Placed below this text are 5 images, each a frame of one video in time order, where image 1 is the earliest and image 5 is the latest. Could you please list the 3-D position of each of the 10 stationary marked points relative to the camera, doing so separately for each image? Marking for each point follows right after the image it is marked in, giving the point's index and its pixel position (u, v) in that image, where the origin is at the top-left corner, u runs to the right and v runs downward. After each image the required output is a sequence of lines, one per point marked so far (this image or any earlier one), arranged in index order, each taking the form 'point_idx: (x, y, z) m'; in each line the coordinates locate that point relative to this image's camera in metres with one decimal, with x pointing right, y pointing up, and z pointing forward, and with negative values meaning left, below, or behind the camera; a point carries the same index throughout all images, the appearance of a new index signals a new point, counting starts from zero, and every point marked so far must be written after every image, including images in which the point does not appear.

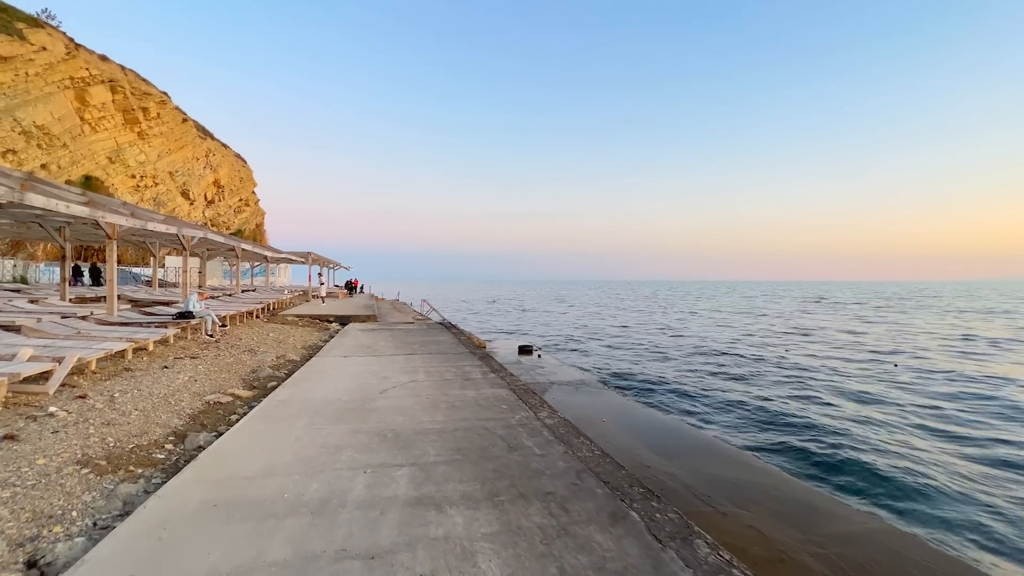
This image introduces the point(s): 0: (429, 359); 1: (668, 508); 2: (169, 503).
0: (-1.7, -1.5, +8.9) m
1: (+1.1, -1.6, +3.2) m
2: (-2.5, -1.5, +3.1) m
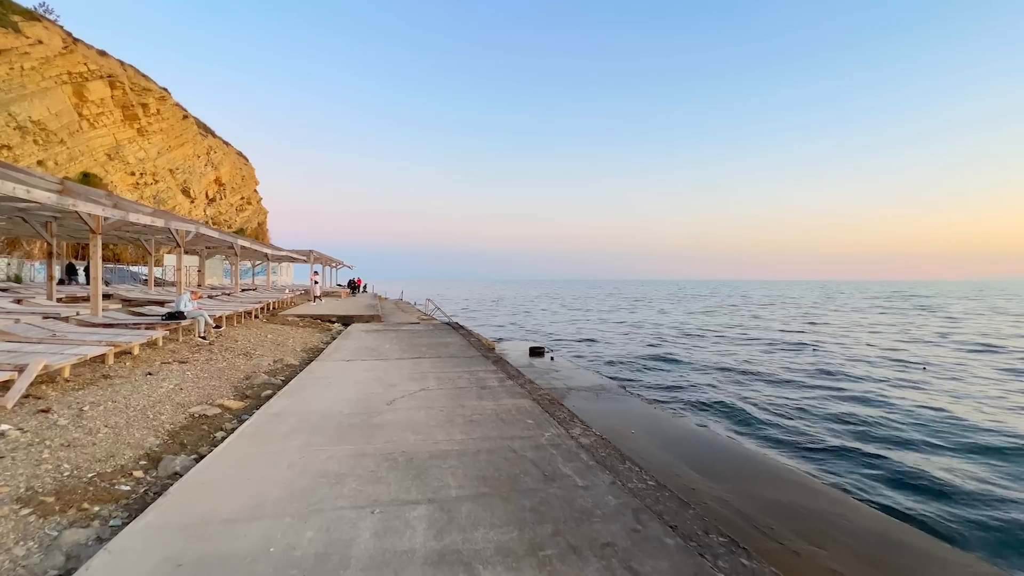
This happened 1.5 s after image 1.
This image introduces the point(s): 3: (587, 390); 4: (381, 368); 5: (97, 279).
0: (-1.3, -1.4, +8.2) m
1: (+1.4, -1.6, +2.5) m
2: (-2.2, -1.5, +2.4) m
3: (+1.7, -2.3, +9.9) m
4: (-2.3, -1.4, +7.7) m
5: (-8.1, +0.2, +8.6) m
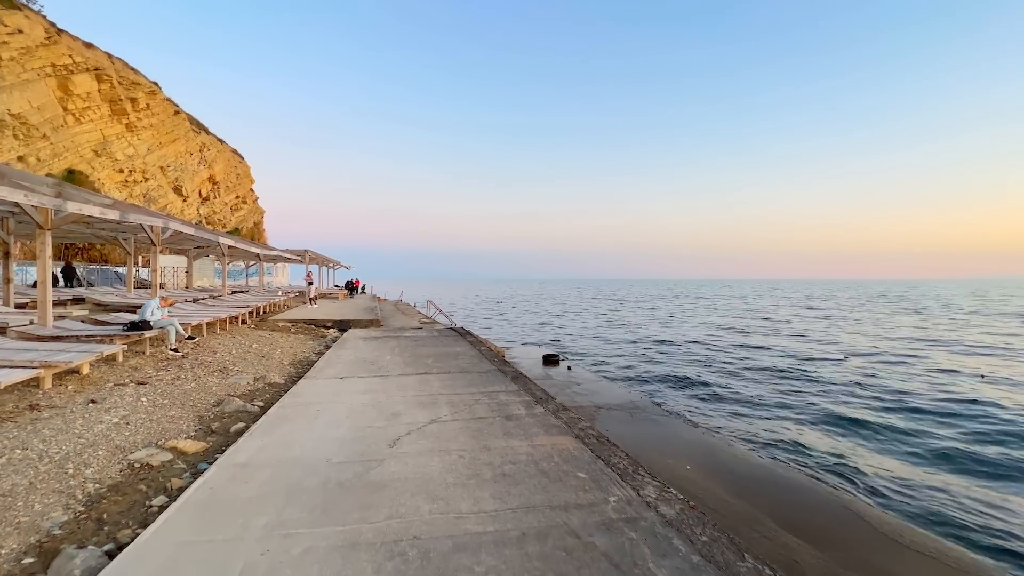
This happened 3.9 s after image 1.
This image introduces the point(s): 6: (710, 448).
0: (-1.0, -1.5, +7.0) m
1: (+1.8, -1.7, +1.2) m
2: (-1.8, -1.6, +1.2) m
3: (+2.1, -2.4, +8.6) m
4: (-1.9, -1.5, +6.4) m
5: (-7.8, +0.1, +7.3) m
6: (+3.0, -2.5, +6.7) m
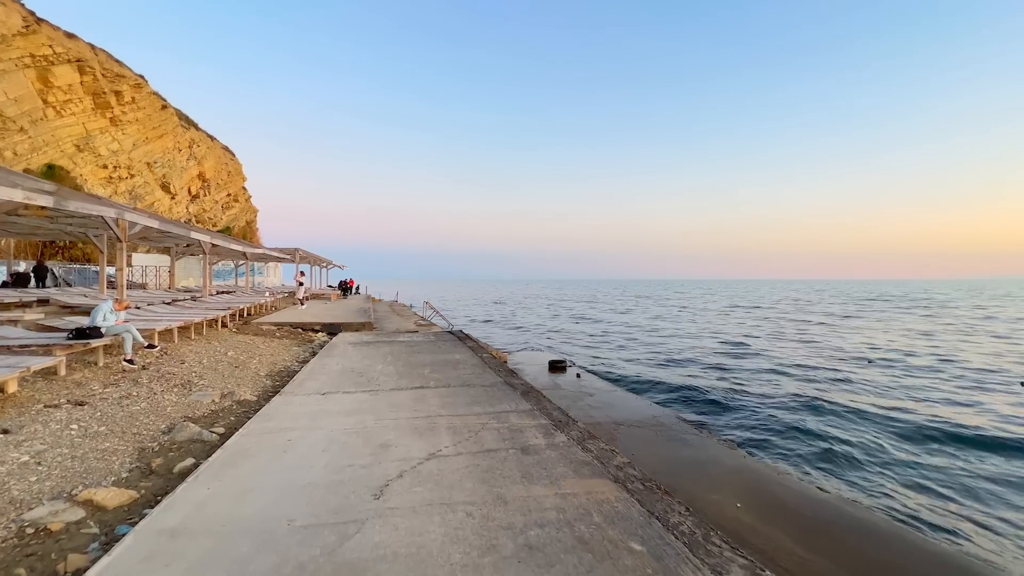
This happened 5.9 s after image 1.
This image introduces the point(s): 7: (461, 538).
0: (-0.8, -1.5, +6.0) m
1: (+2.0, -1.7, +0.2) m
2: (-1.6, -1.6, +0.2) m
3: (+2.2, -2.4, +7.6) m
4: (-1.8, -1.5, +5.4) m
5: (-7.6, +0.1, +6.2) m
6: (+3.2, -2.5, +5.7) m
7: (-0.3, -1.6, +2.8) m
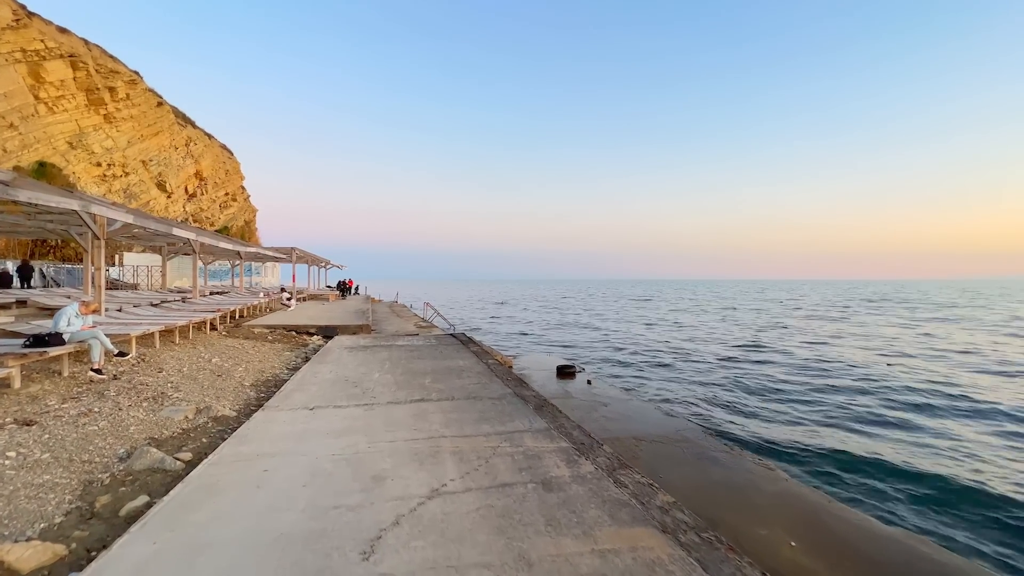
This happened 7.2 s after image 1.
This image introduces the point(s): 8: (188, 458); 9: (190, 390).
0: (-0.7, -1.5, +5.3) m
1: (+2.2, -1.7, -0.4) m
2: (-1.5, -1.6, -0.5) m
3: (+2.3, -2.4, +6.9) m
4: (-1.6, -1.5, +4.7) m
5: (-7.5, +0.1, +5.5) m
6: (+3.3, -2.5, +5.0) m
7: (-0.2, -1.6, +2.1) m
8: (-3.1, -1.6, +4.1) m
9: (-4.5, -1.4, +6.2) m
